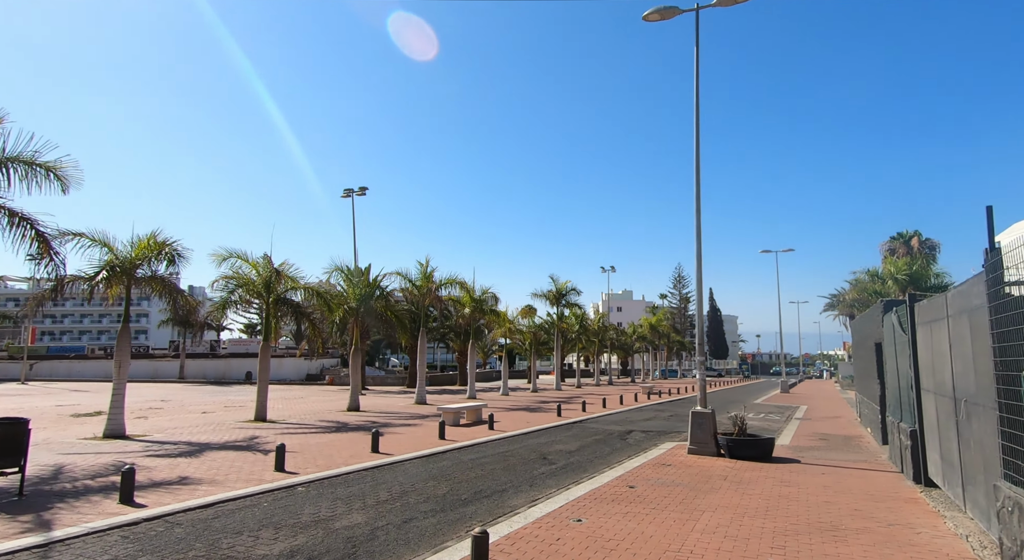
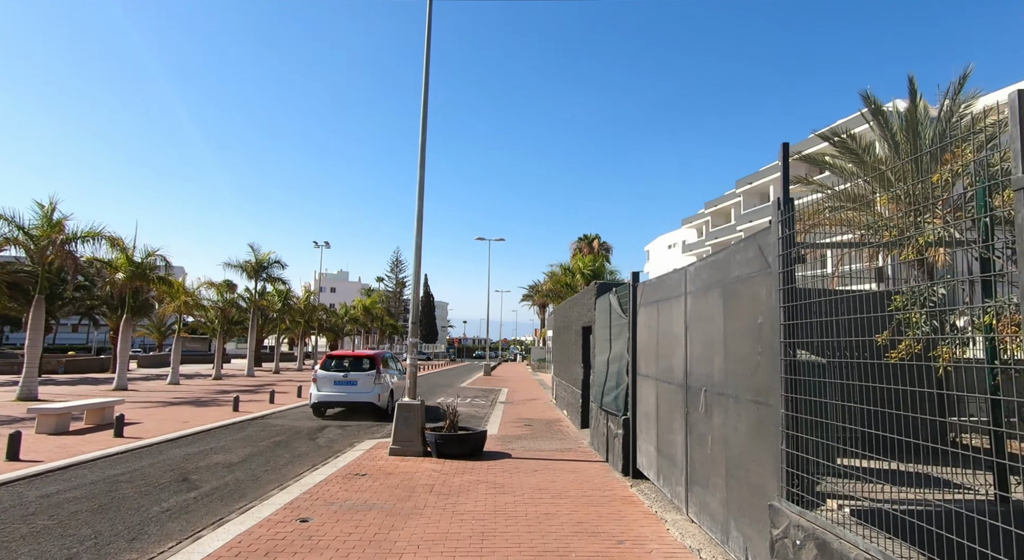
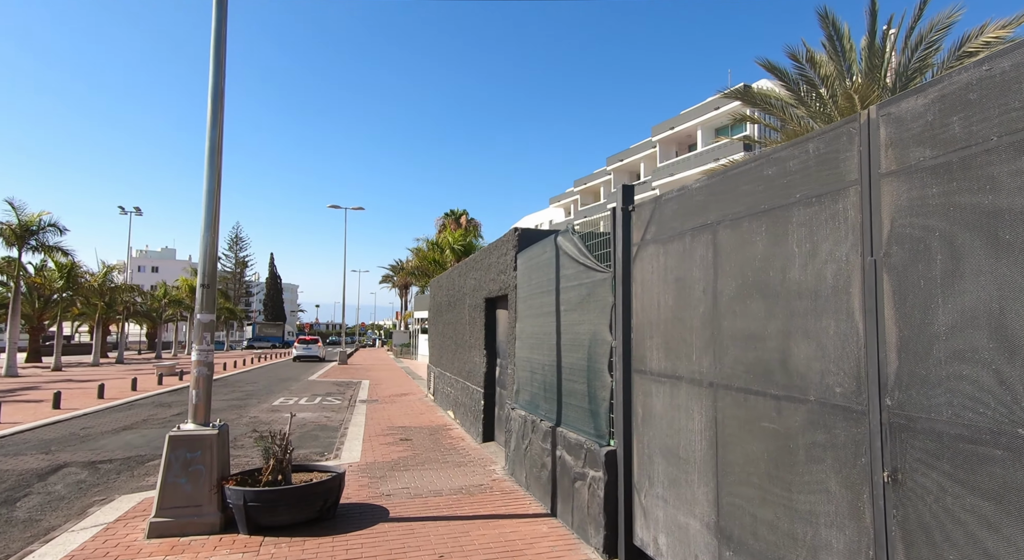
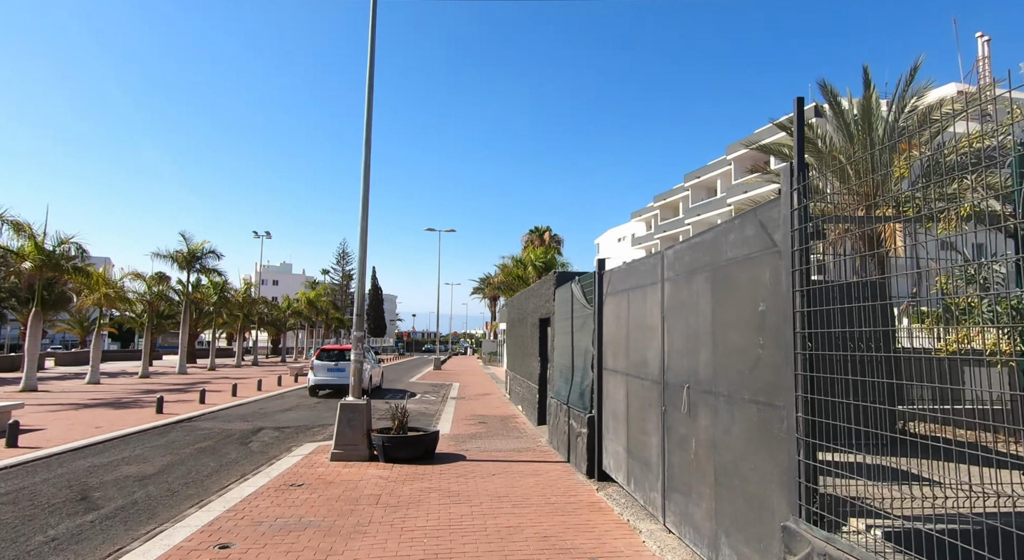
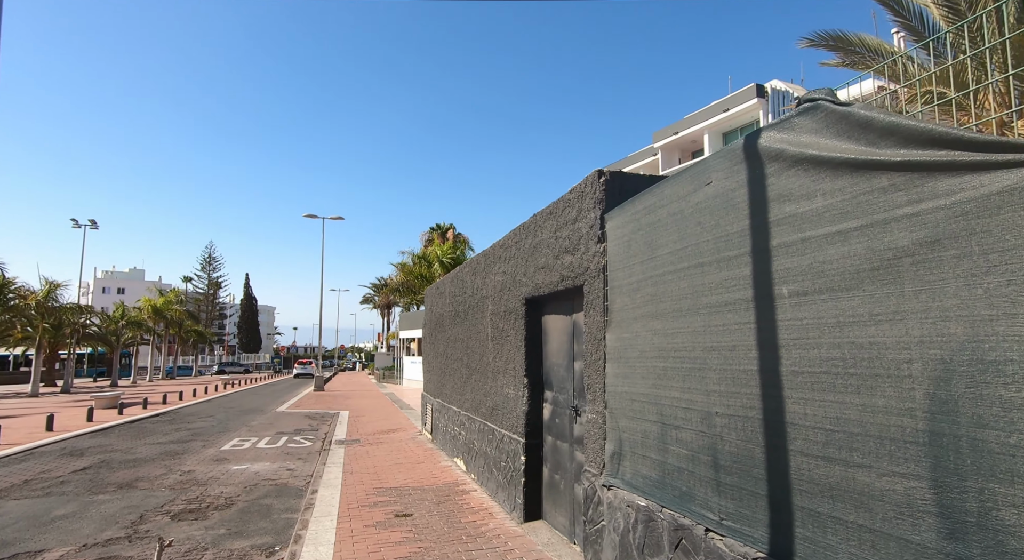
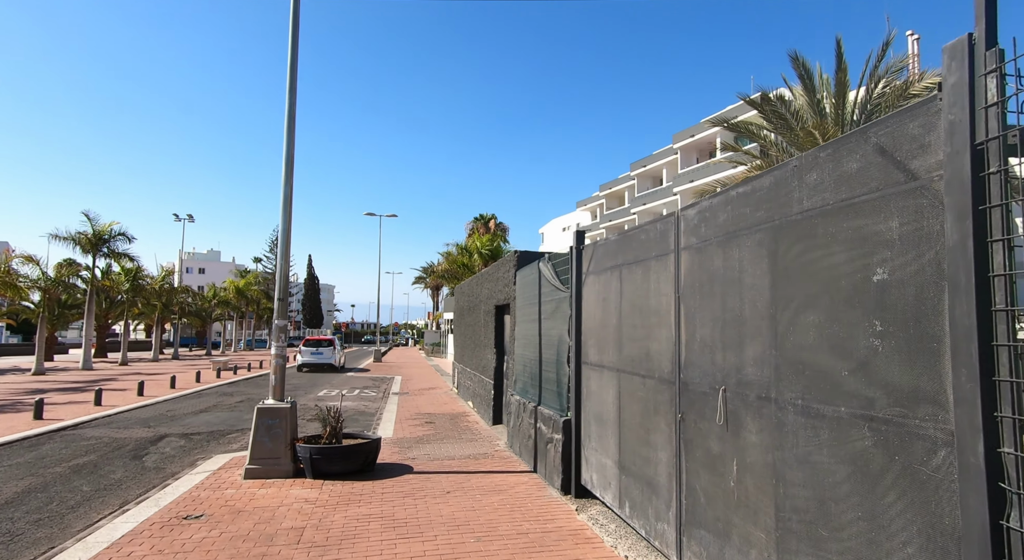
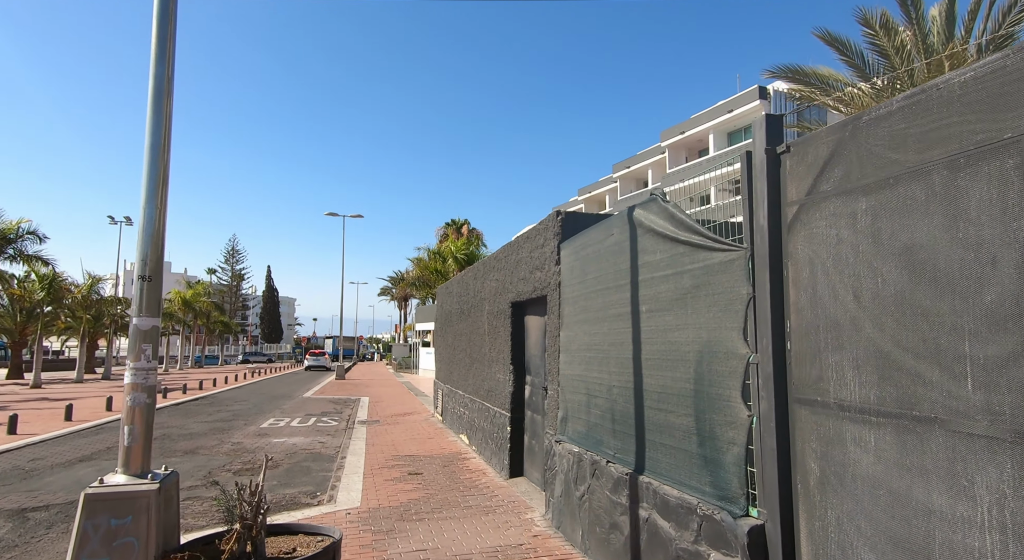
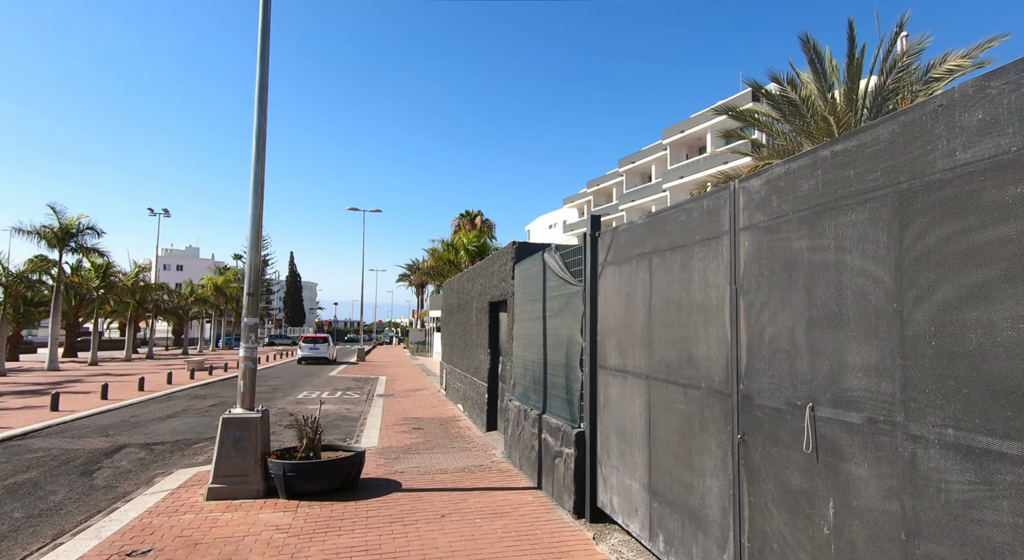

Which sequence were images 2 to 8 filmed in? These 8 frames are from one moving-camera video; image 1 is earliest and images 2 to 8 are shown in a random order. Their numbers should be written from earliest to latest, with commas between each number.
2, 4, 6, 8, 3, 7, 5
